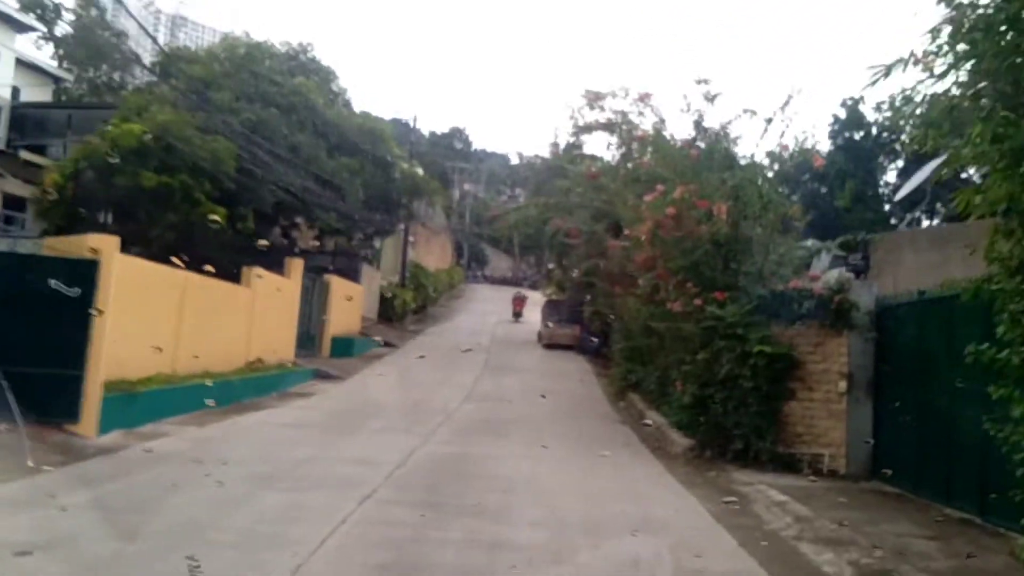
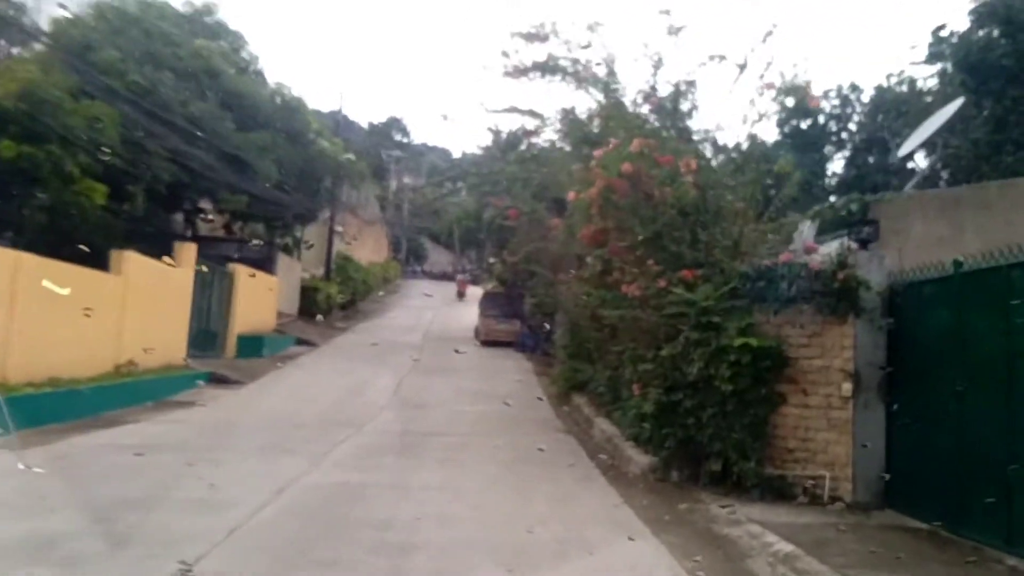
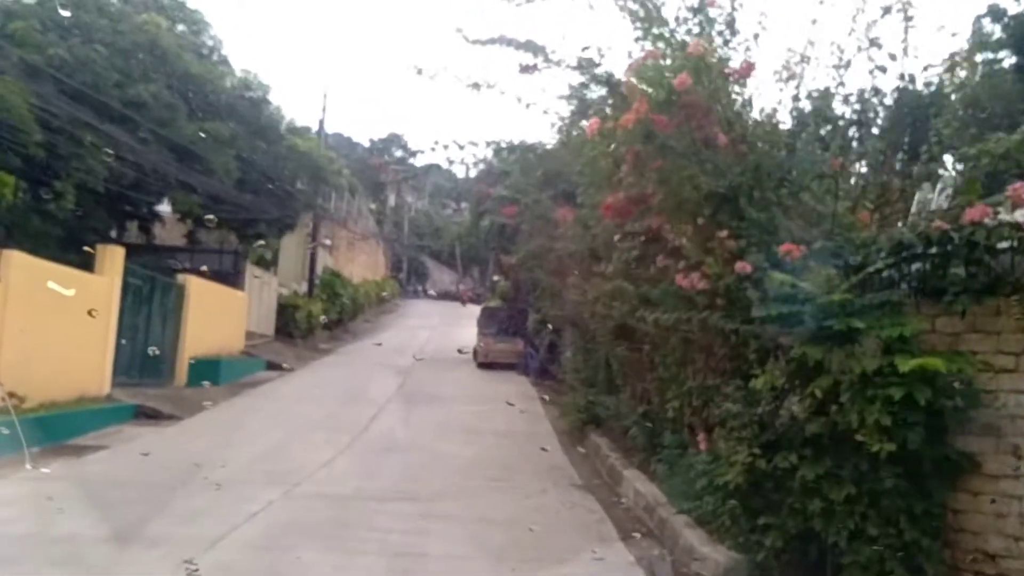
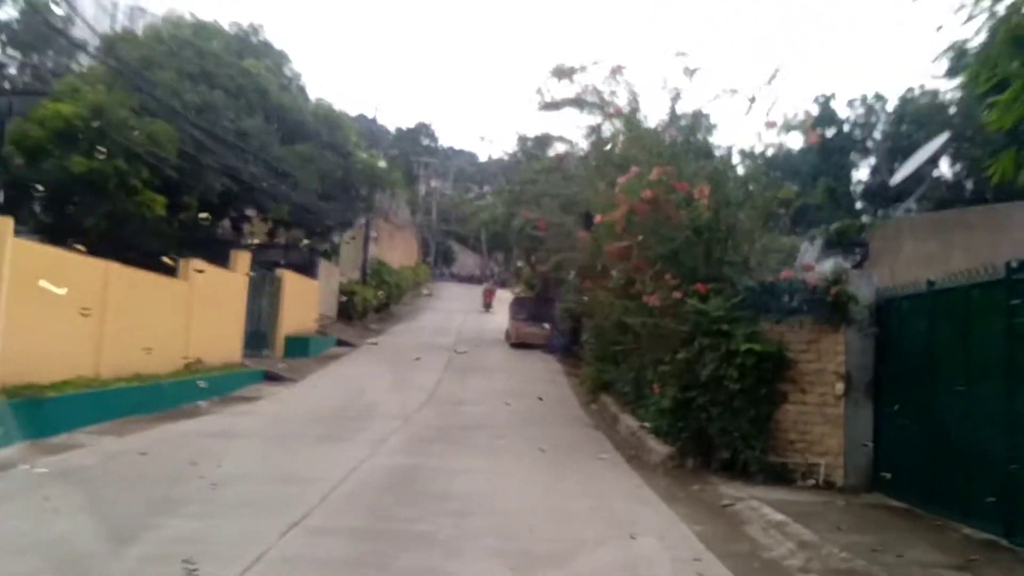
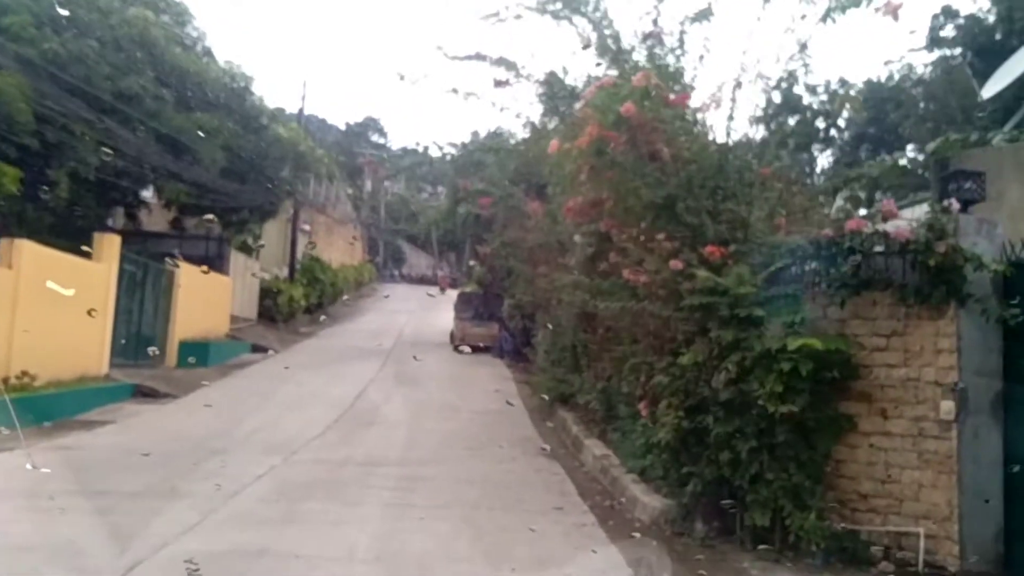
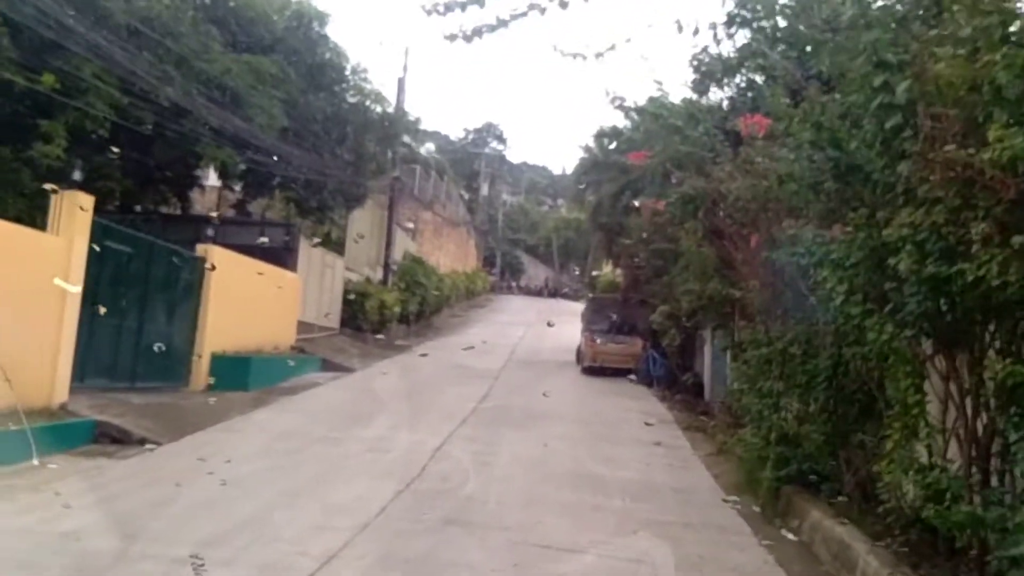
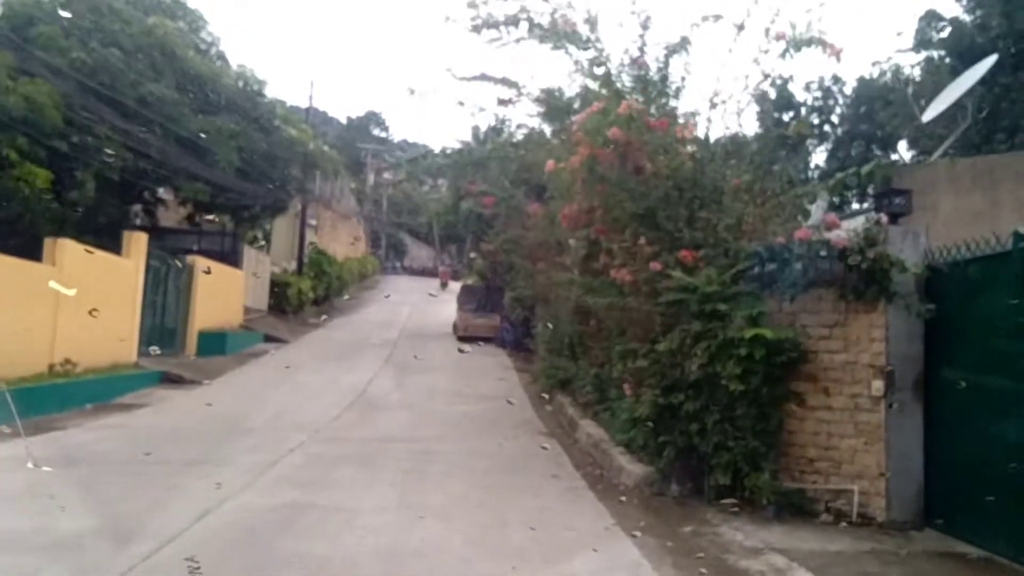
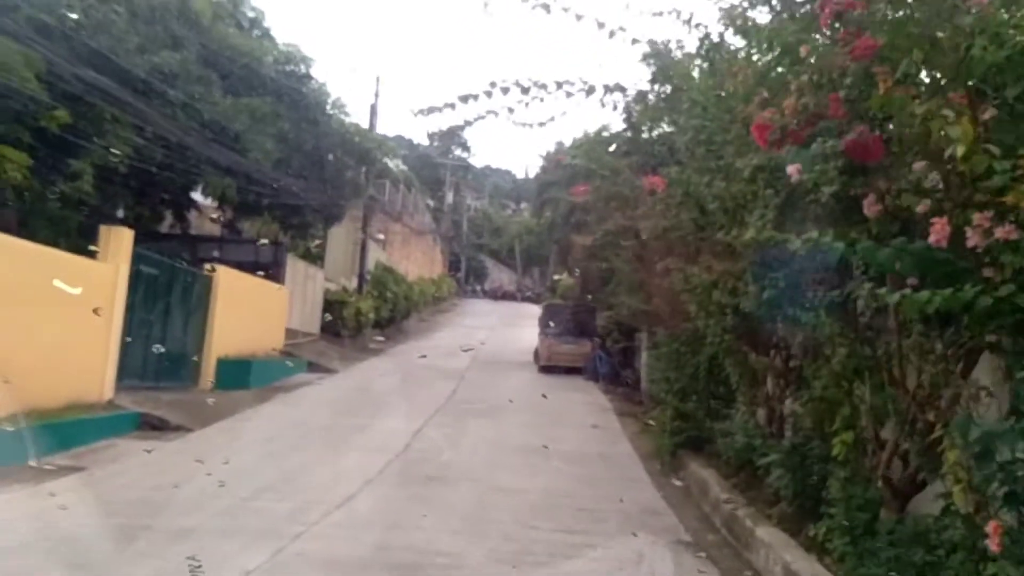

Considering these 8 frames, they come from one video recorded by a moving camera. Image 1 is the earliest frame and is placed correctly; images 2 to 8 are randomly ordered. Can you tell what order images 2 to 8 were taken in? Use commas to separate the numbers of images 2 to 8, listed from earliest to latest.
4, 2, 7, 5, 3, 8, 6
